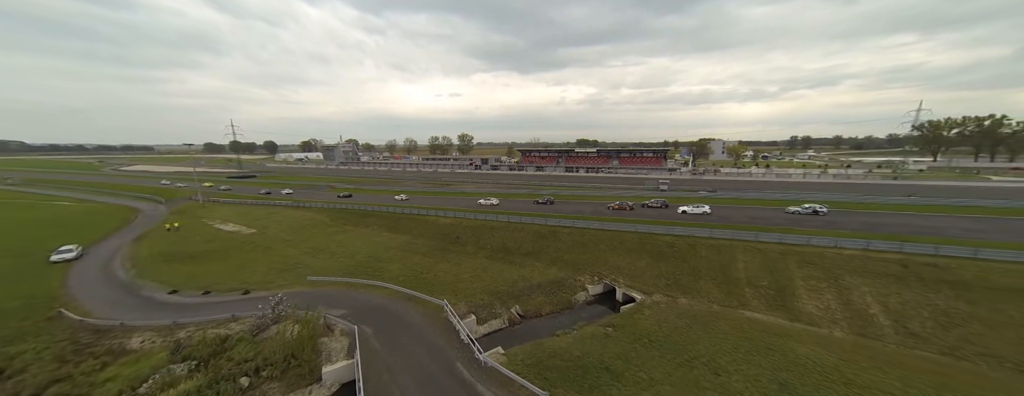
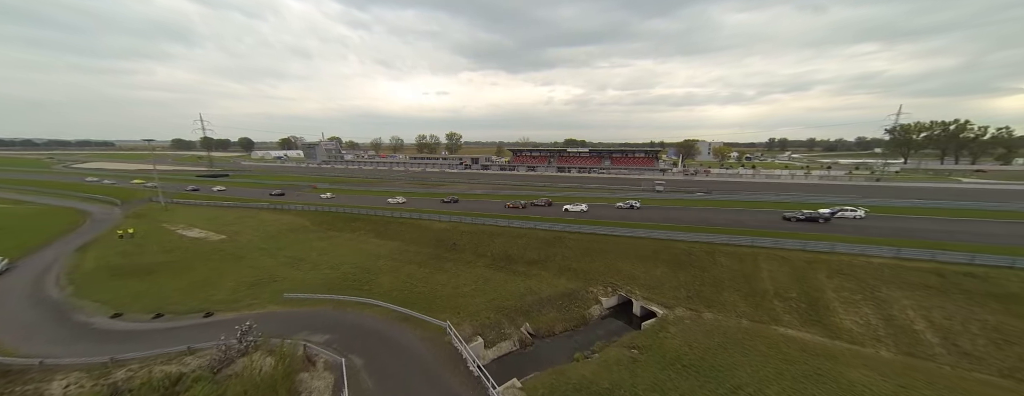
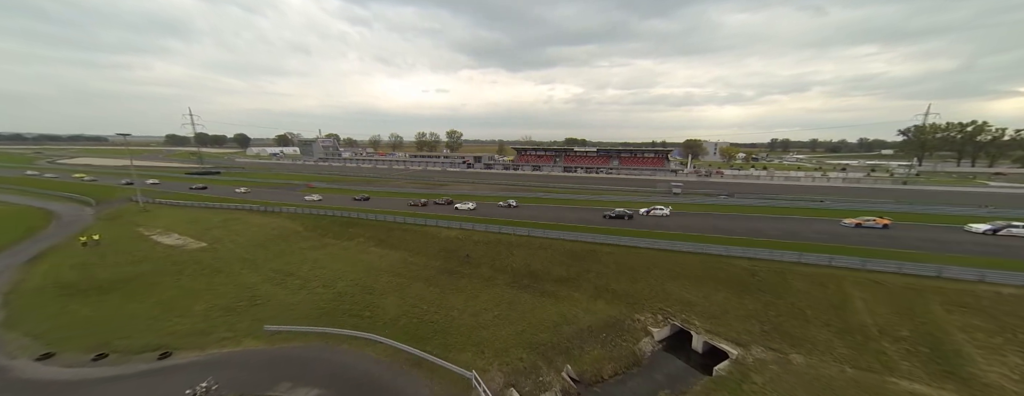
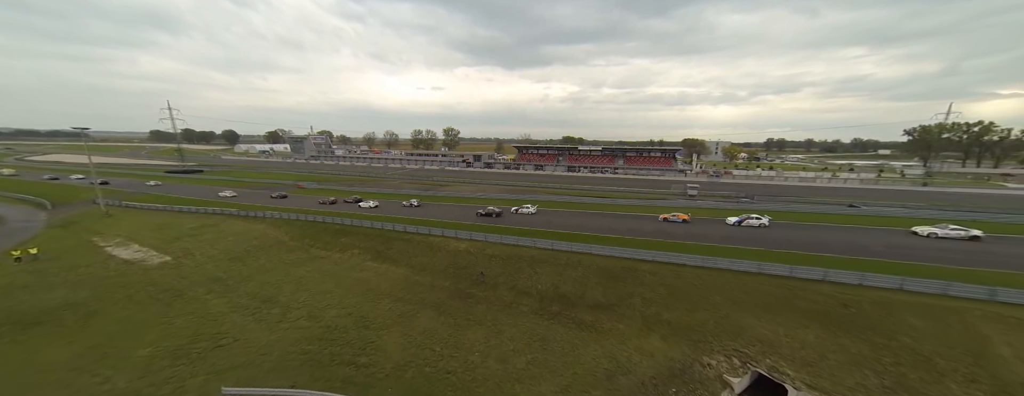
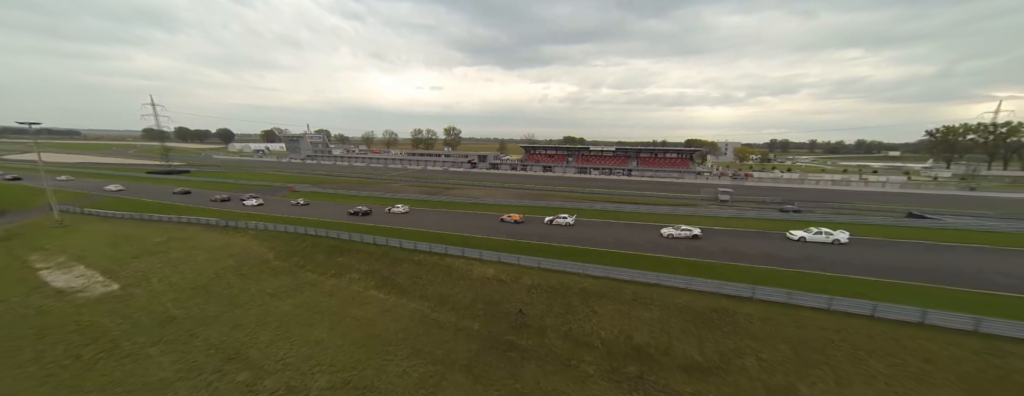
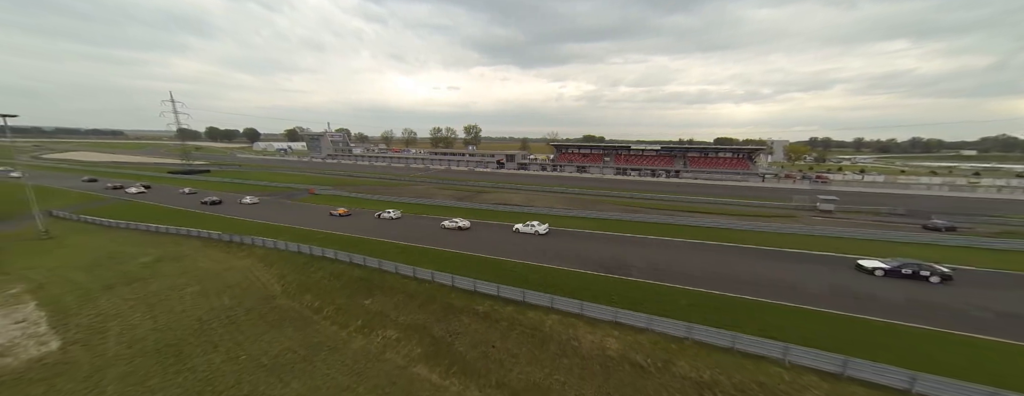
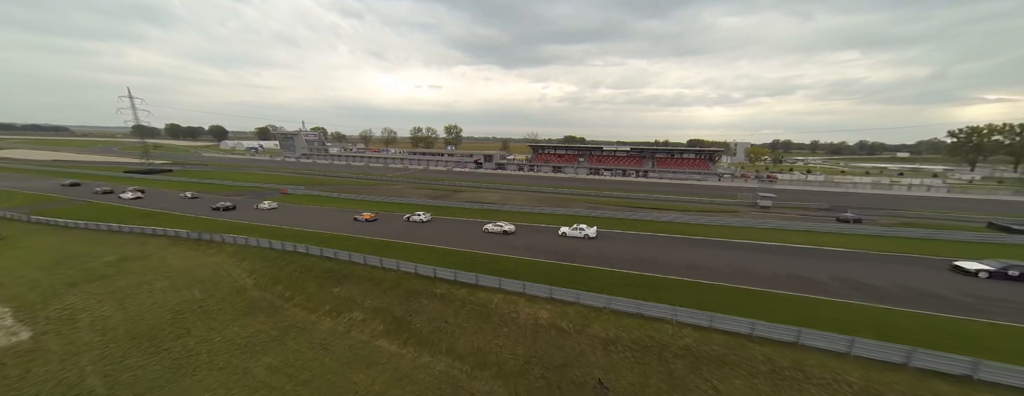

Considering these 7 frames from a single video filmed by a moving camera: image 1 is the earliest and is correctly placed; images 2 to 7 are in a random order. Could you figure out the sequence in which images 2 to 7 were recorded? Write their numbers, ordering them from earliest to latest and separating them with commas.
2, 3, 4, 5, 7, 6
